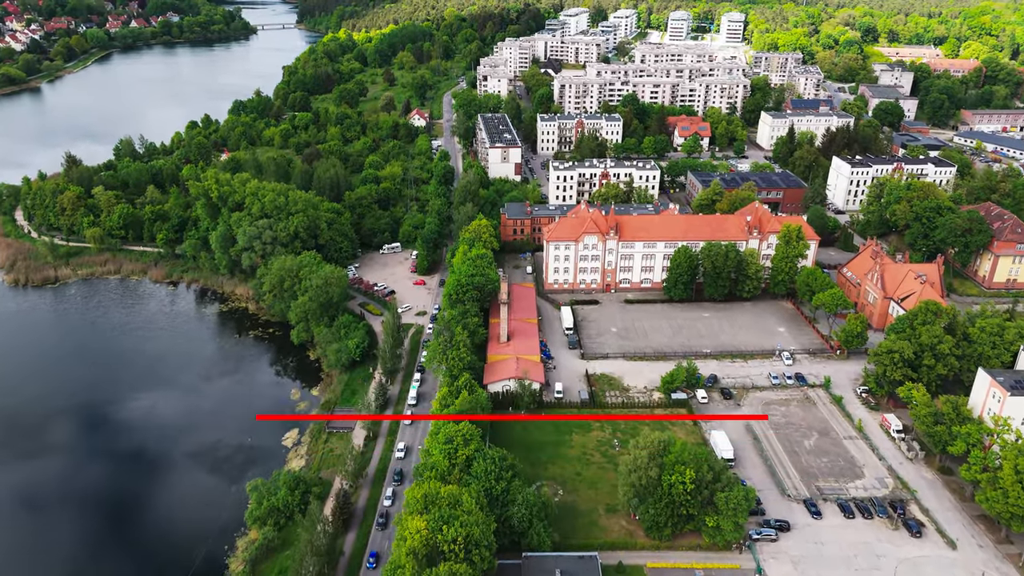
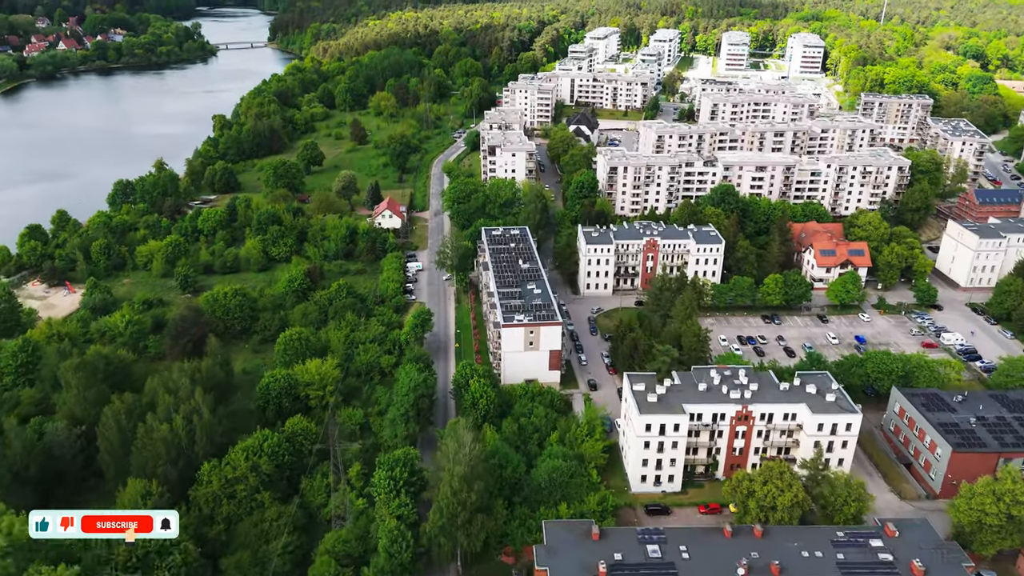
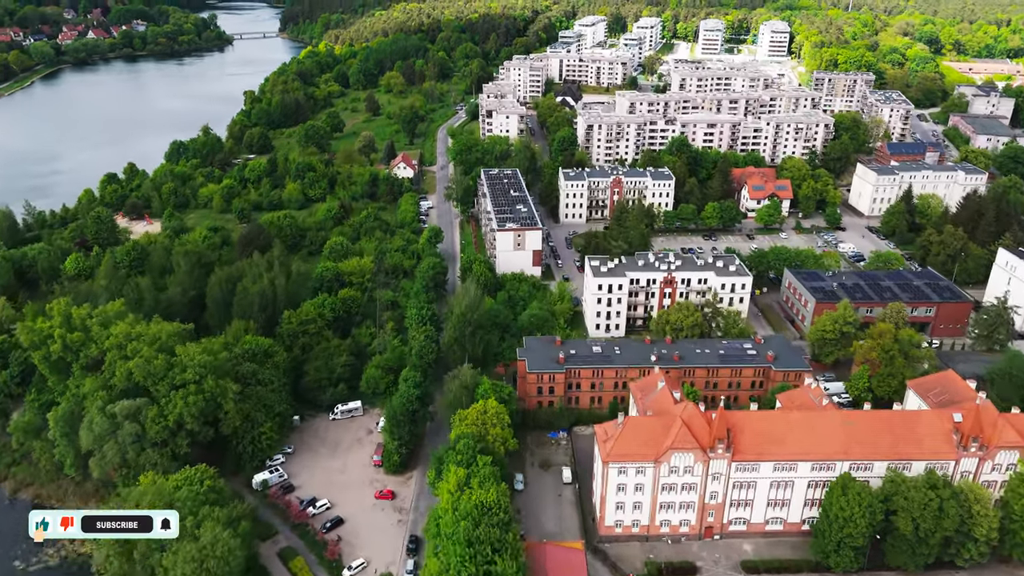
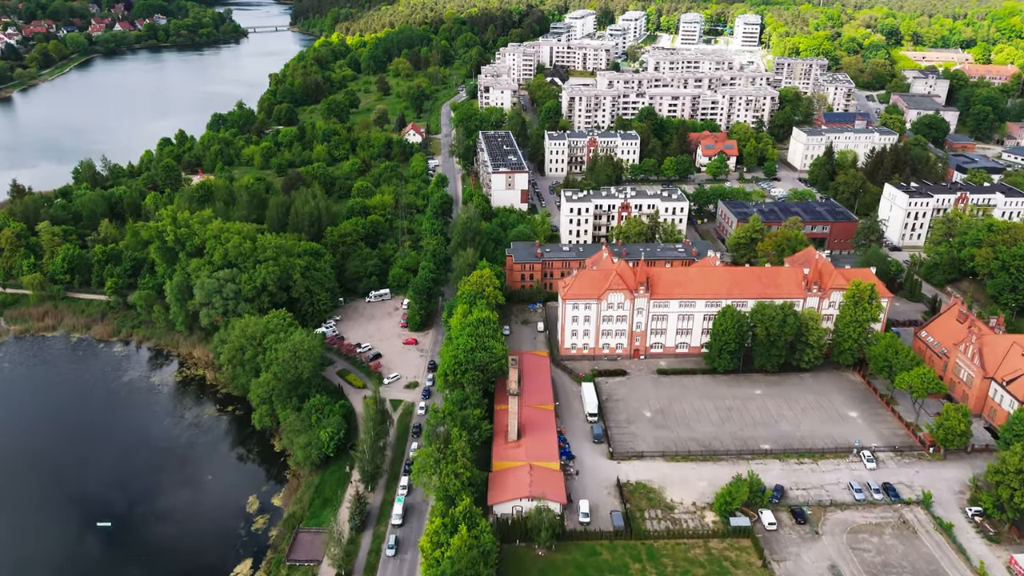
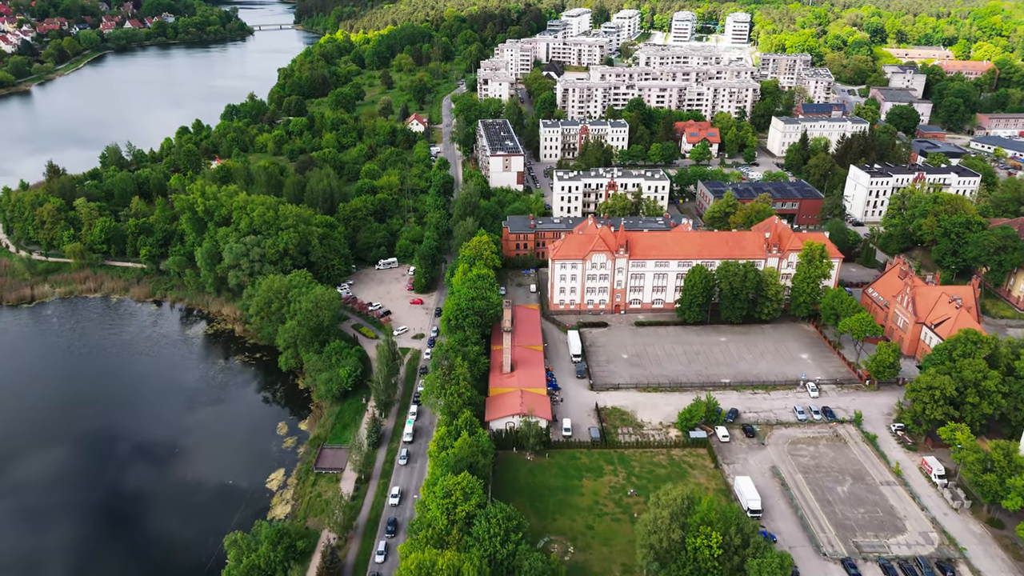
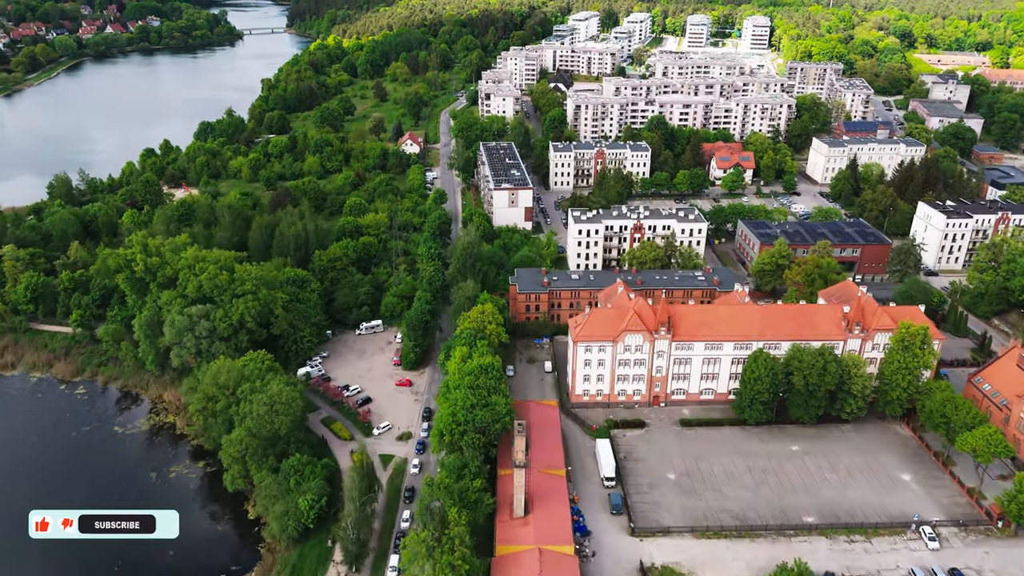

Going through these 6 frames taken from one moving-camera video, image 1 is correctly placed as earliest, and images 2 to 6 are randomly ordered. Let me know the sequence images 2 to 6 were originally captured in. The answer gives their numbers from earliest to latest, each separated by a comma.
5, 4, 6, 3, 2
